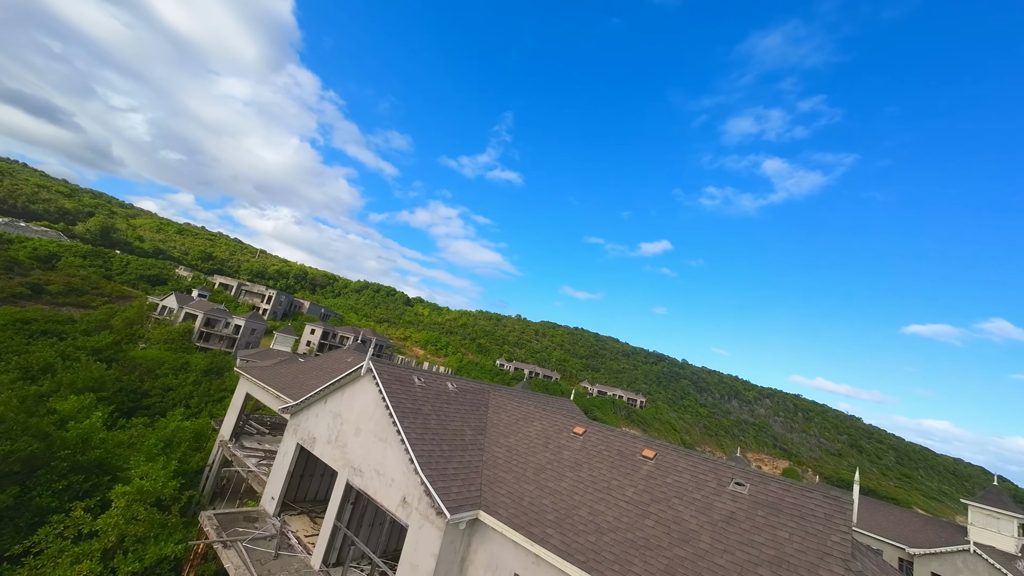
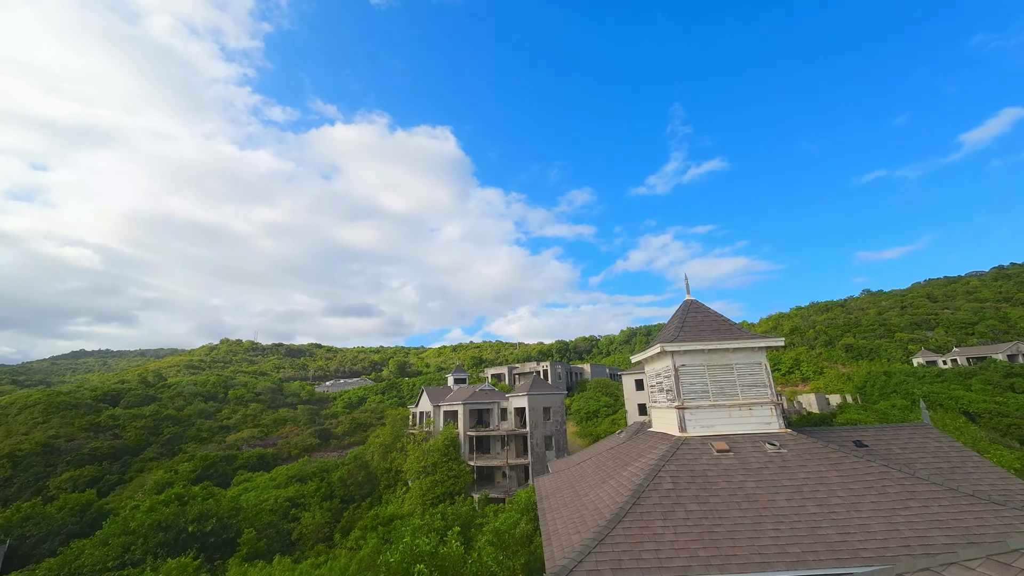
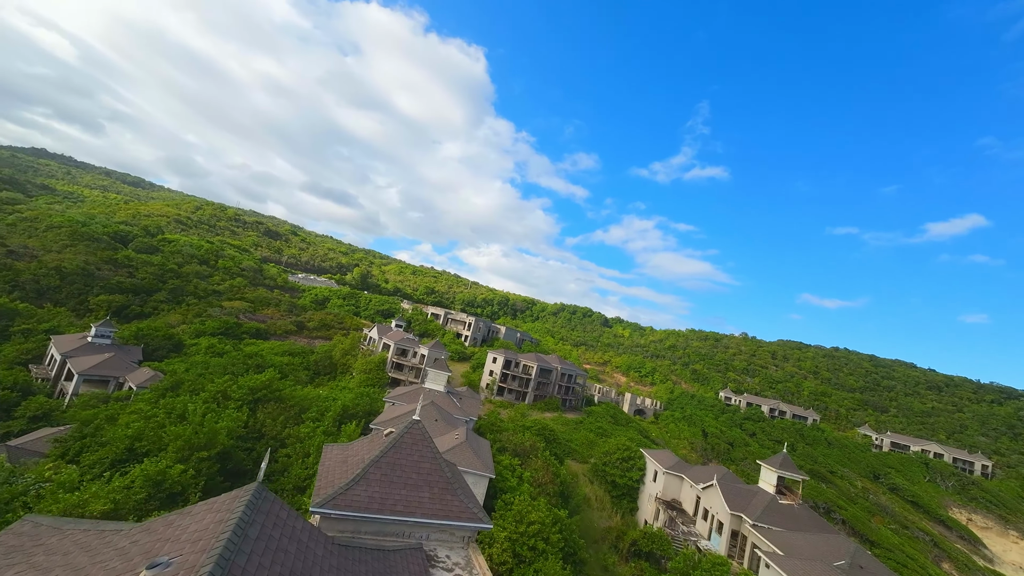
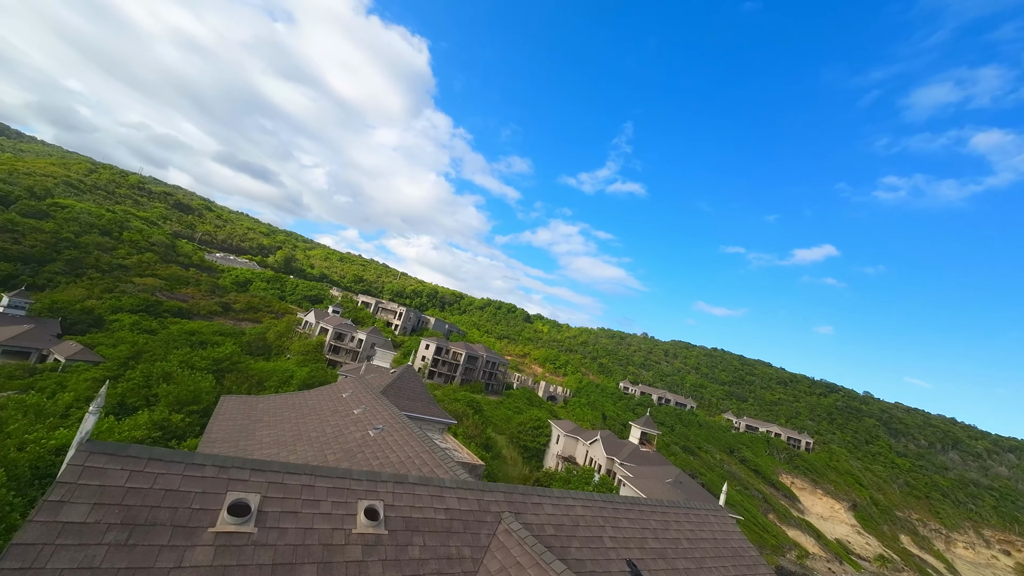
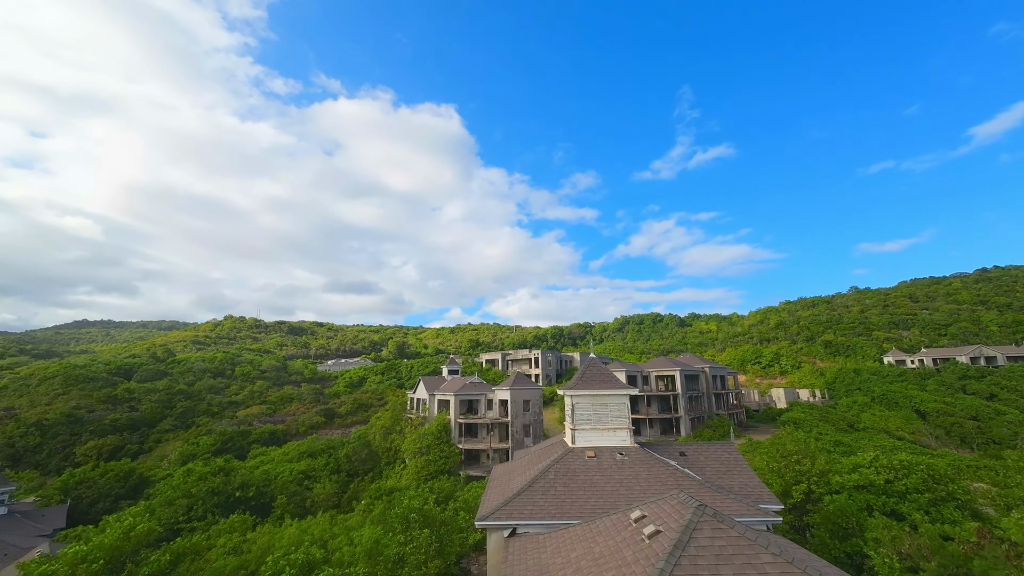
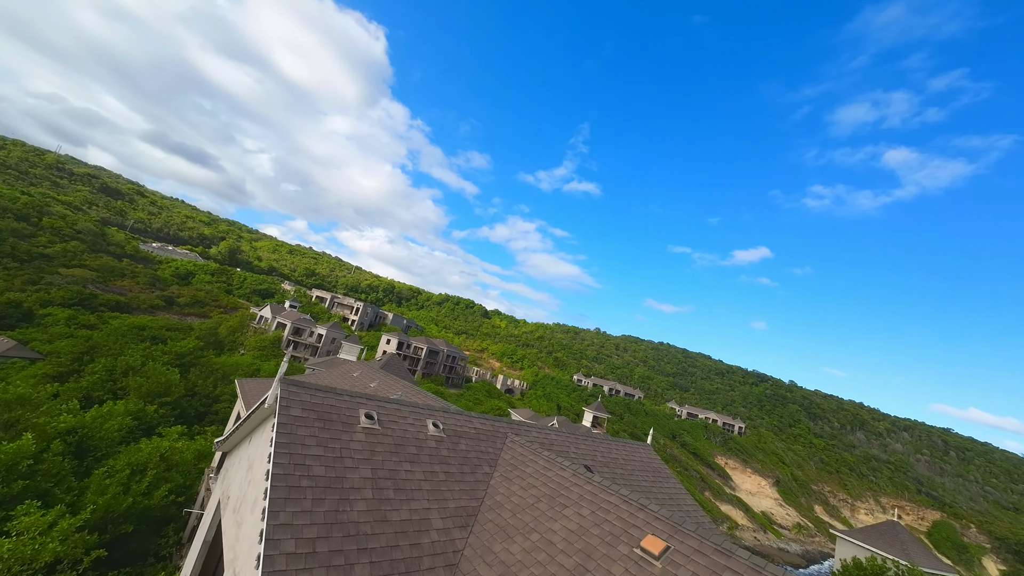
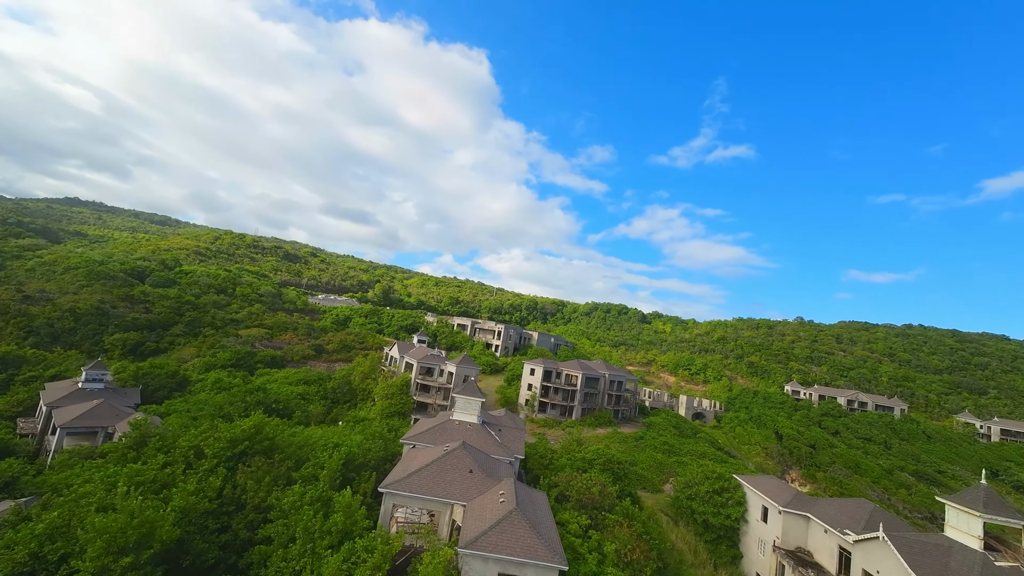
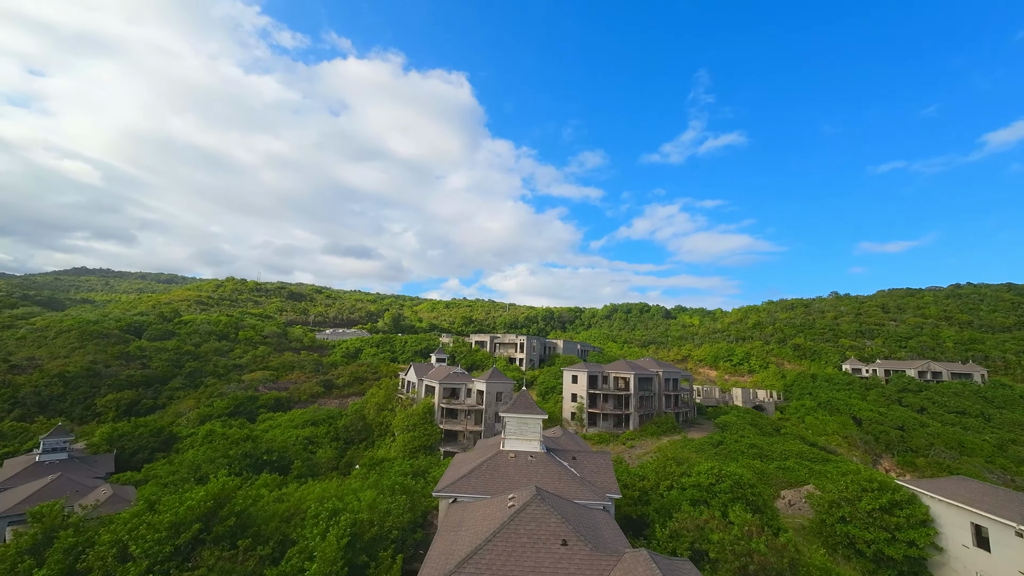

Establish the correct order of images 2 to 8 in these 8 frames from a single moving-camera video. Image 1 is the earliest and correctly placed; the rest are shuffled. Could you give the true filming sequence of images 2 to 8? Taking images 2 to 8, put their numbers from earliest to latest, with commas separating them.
6, 4, 3, 7, 8, 5, 2
